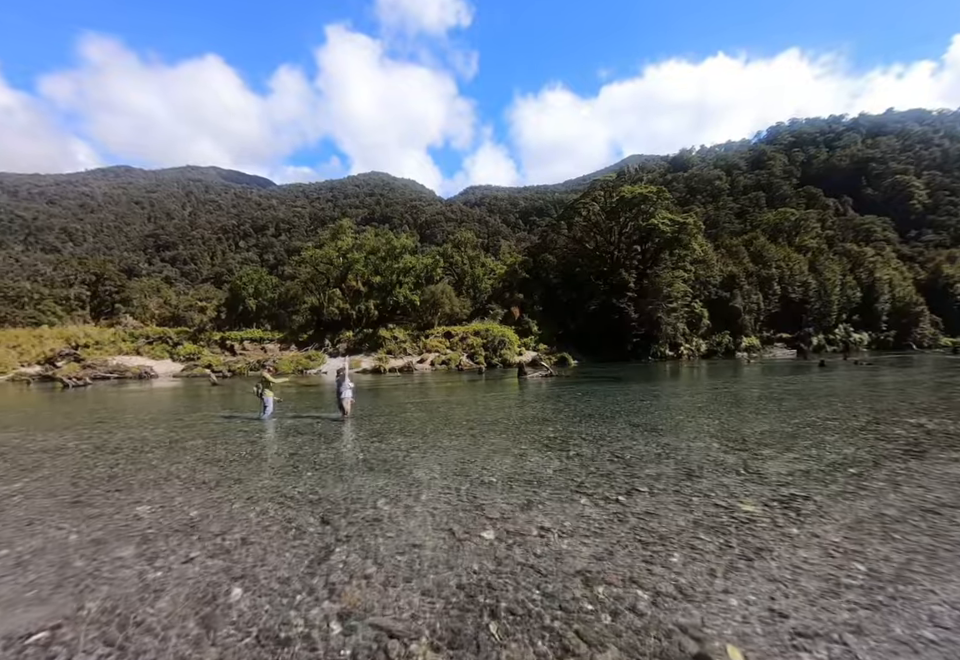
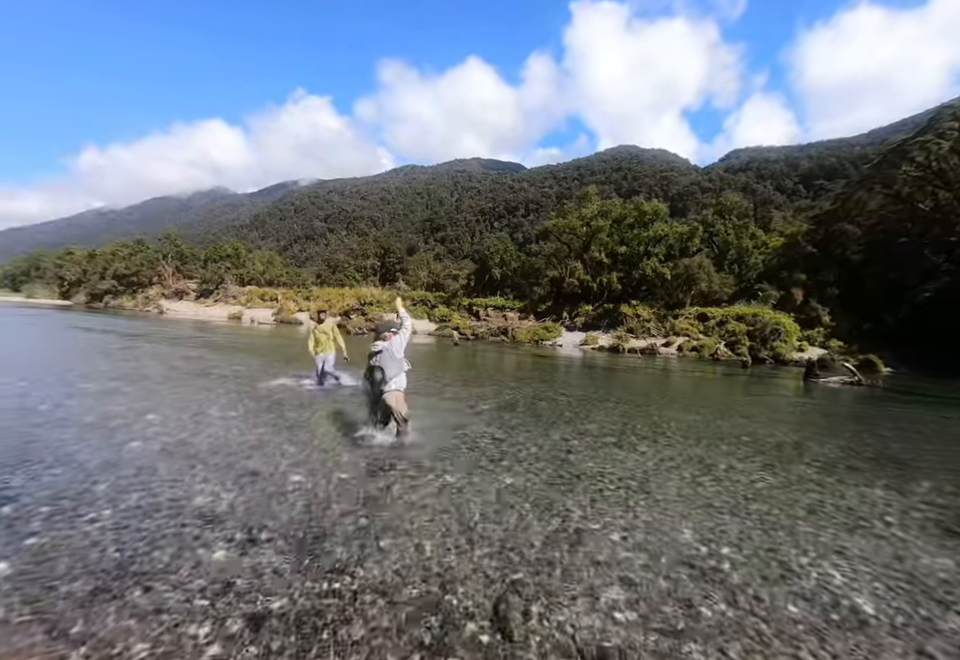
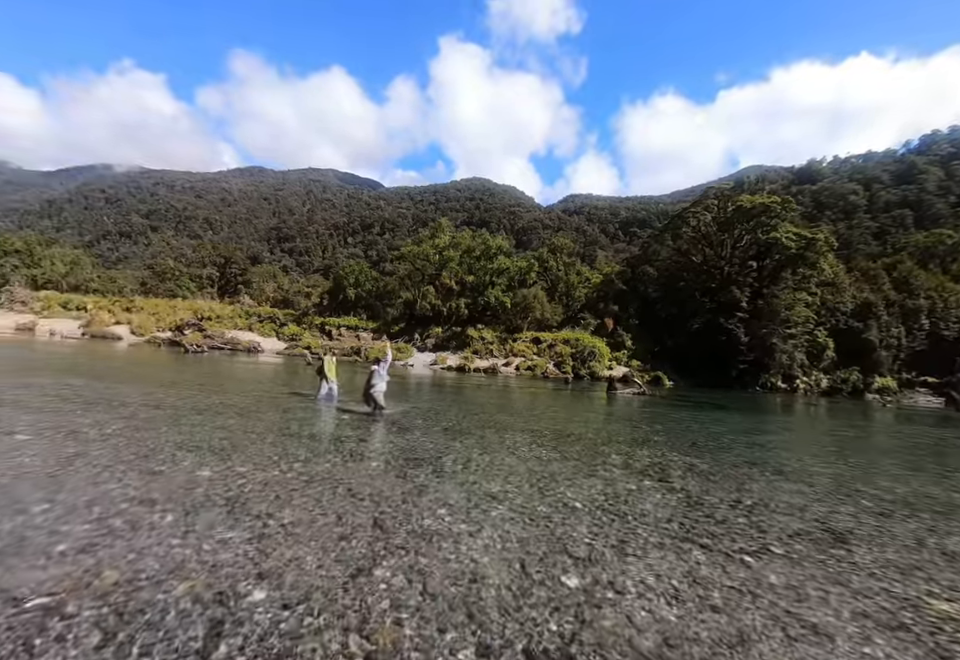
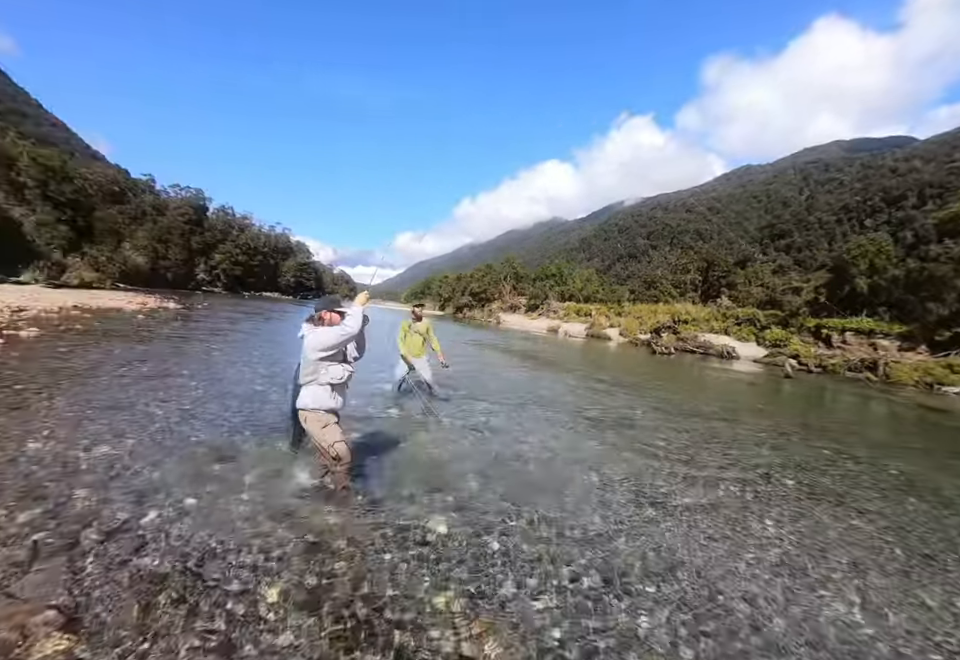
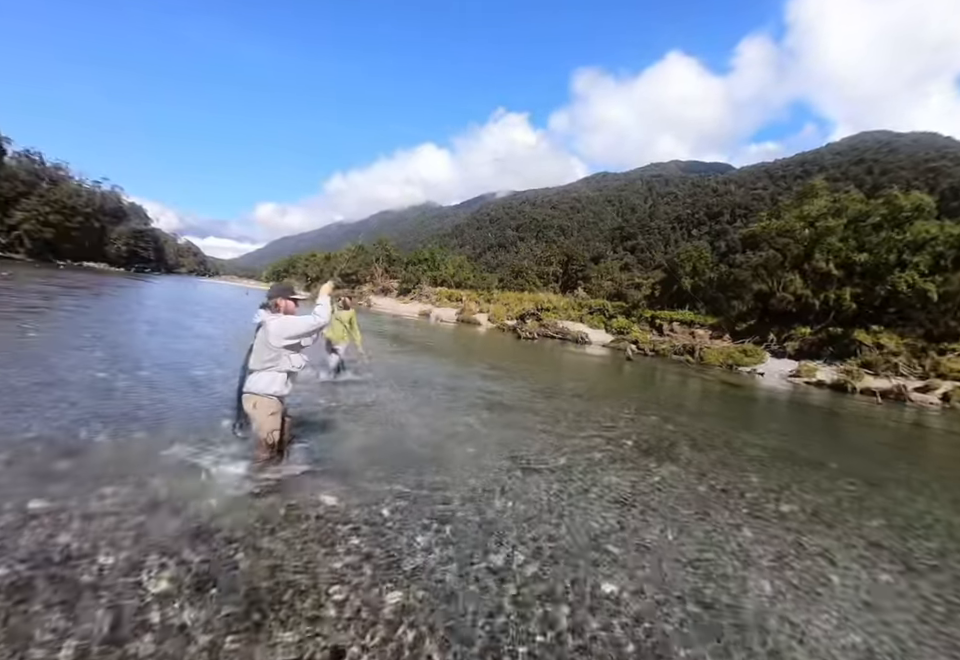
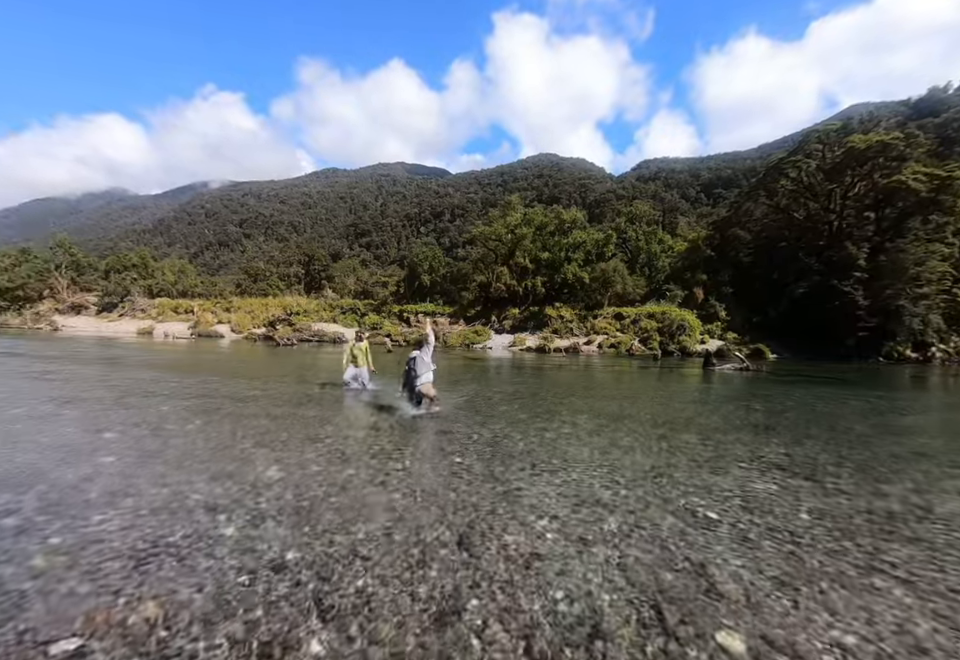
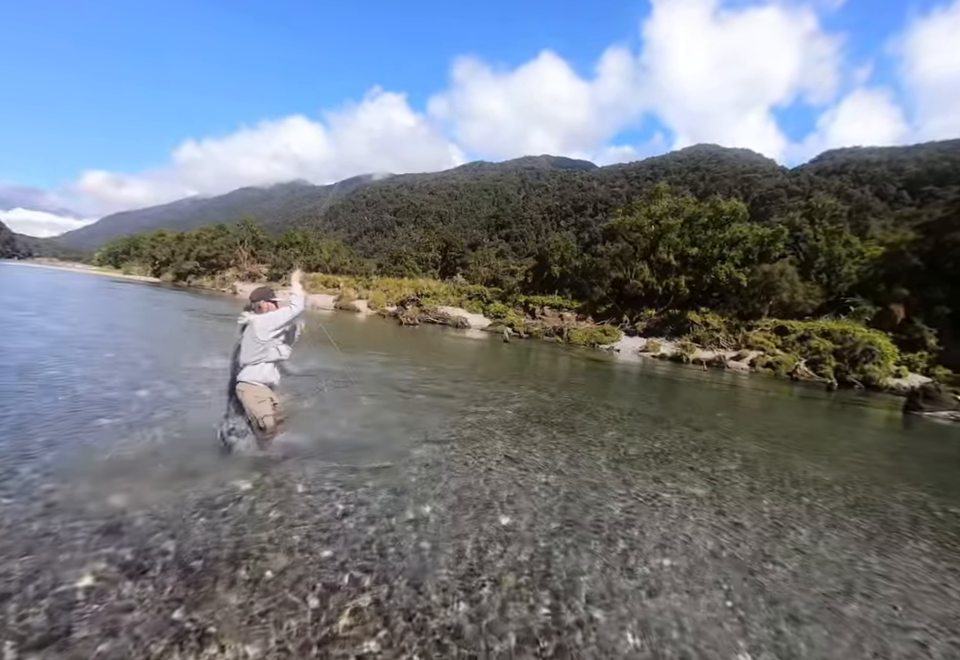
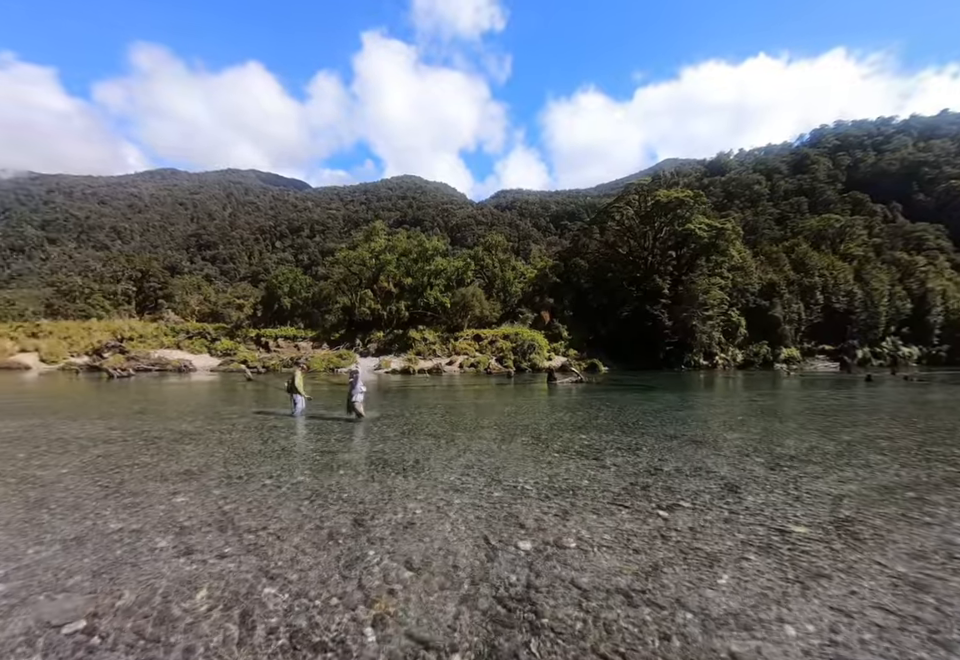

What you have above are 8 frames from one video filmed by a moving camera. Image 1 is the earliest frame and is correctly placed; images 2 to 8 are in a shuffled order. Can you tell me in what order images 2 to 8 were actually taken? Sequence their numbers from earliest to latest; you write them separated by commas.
8, 3, 6, 2, 7, 5, 4
